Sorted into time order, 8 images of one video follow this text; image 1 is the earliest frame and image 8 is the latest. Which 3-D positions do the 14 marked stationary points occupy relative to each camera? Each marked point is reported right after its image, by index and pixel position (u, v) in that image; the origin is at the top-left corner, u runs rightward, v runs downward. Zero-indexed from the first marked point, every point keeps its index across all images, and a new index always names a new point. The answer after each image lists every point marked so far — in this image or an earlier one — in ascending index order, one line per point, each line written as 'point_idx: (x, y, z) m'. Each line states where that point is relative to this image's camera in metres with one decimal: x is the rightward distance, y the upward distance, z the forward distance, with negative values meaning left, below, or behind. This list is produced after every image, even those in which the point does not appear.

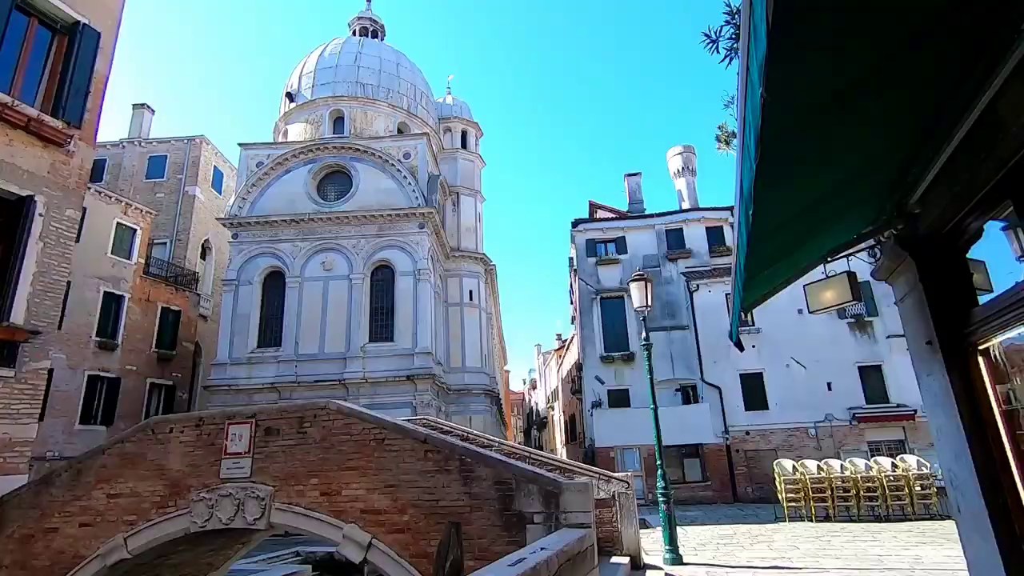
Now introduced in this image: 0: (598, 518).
0: (+1.3, -3.8, +8.8) m
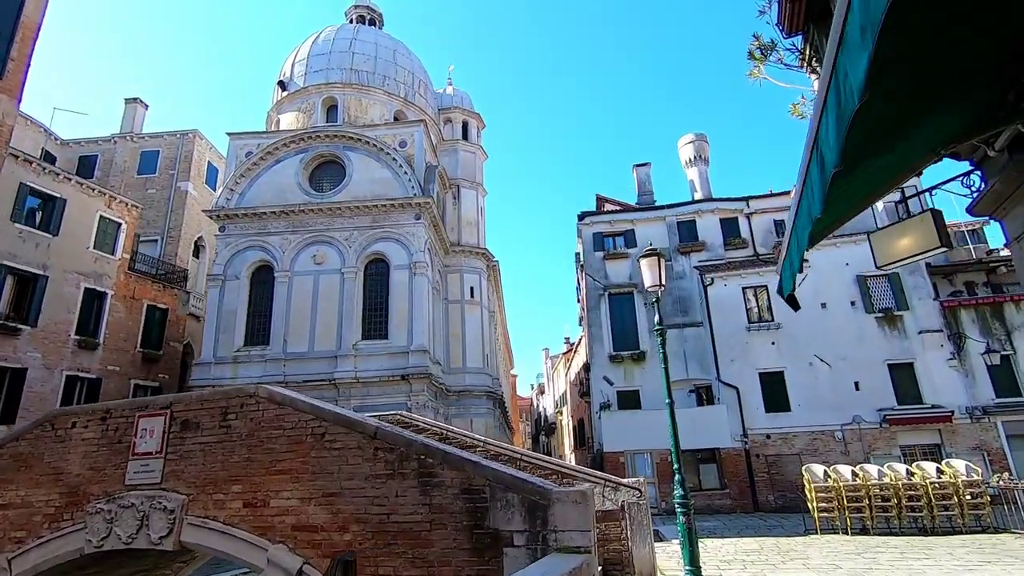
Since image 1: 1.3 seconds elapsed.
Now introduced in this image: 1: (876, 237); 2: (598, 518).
0: (+1.2, -3.3, +7.3) m
1: (+3.4, +0.5, +5.1) m
2: (+1.1, -3.1, +7.3) m
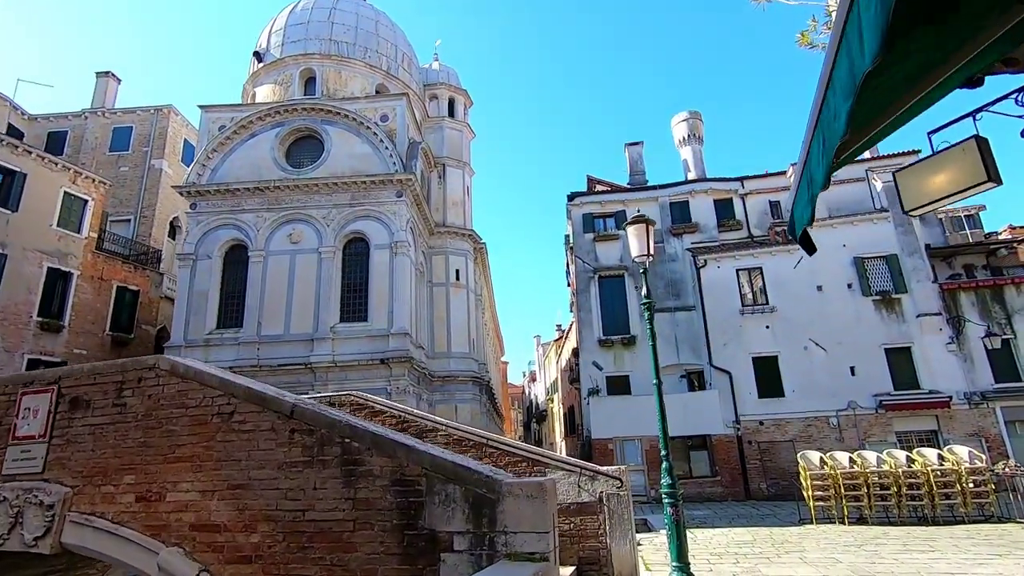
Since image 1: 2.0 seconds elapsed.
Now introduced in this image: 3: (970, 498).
0: (+0.7, -2.9, +6.5) m
1: (+3.1, +0.9, +4.2) m
2: (+0.7, -2.7, +6.5) m
3: (+10.6, -4.9, +12.5) m
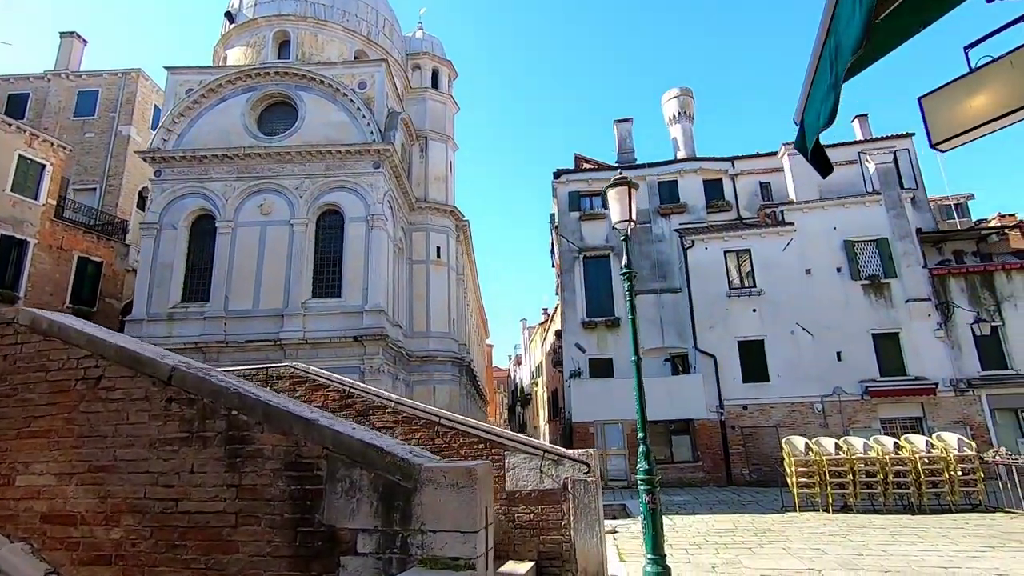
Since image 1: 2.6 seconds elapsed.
0: (+0.3, -2.5, +5.8) m
1: (+2.7, +1.2, +3.5) m
2: (+0.2, -2.3, +5.8) m
3: (+10.0, -4.4, +12.1) m
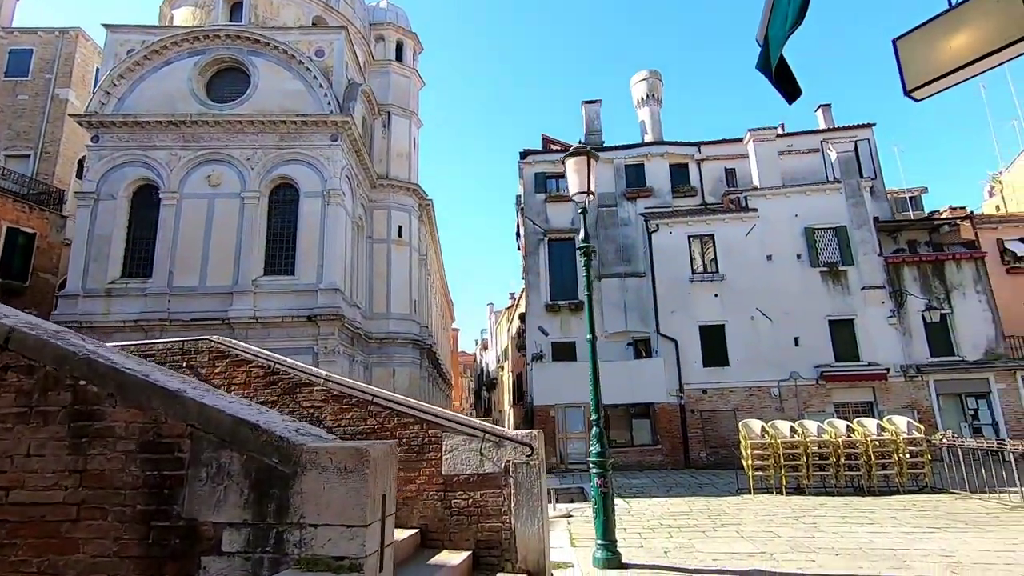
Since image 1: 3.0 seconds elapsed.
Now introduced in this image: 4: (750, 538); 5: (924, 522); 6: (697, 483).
0: (-0.3, -2.2, +5.4) m
1: (+2.3, +1.4, +3.1) m
2: (-0.4, -2.0, +5.4) m
3: (+9.0, -4.1, +12.3) m
4: (+3.5, -3.7, +8.0) m
5: (+6.9, -3.9, +9.0) m
6: (+5.3, -5.6, +15.3) m
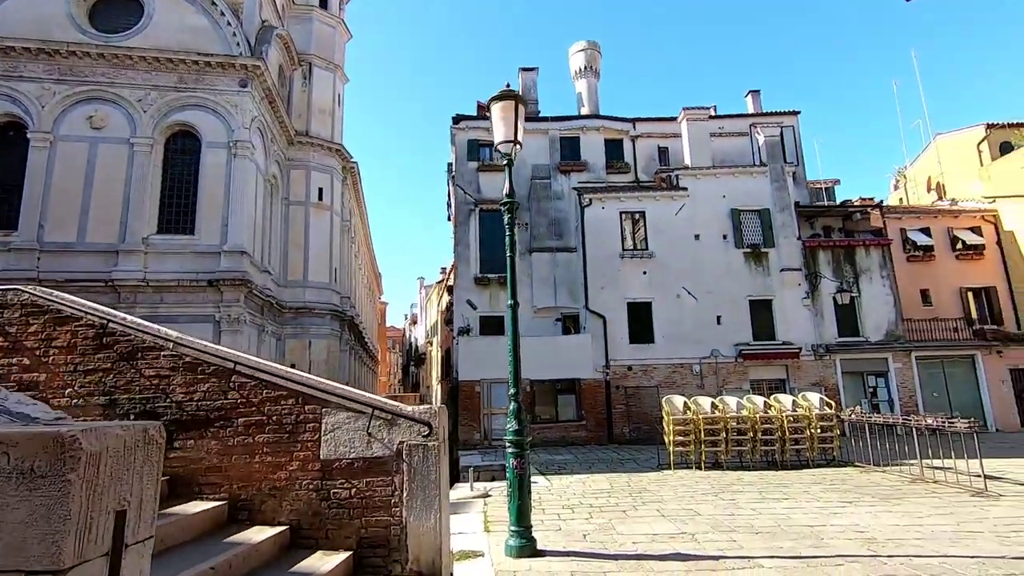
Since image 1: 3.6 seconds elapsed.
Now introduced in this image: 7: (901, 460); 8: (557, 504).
0: (-1.2, -1.7, +4.5) m
1: (+1.8, +1.7, +2.5) m
2: (-1.2, -1.5, +4.5) m
3: (+7.1, -3.6, +12.6) m
4: (+2.3, -3.3, +7.7) m
5: (+5.5, -3.5, +9.1) m
6: (+3.0, -4.8, +15.2) m
7: (+9.0, -4.0, +12.5) m
8: (+0.7, -3.6, +9.0) m
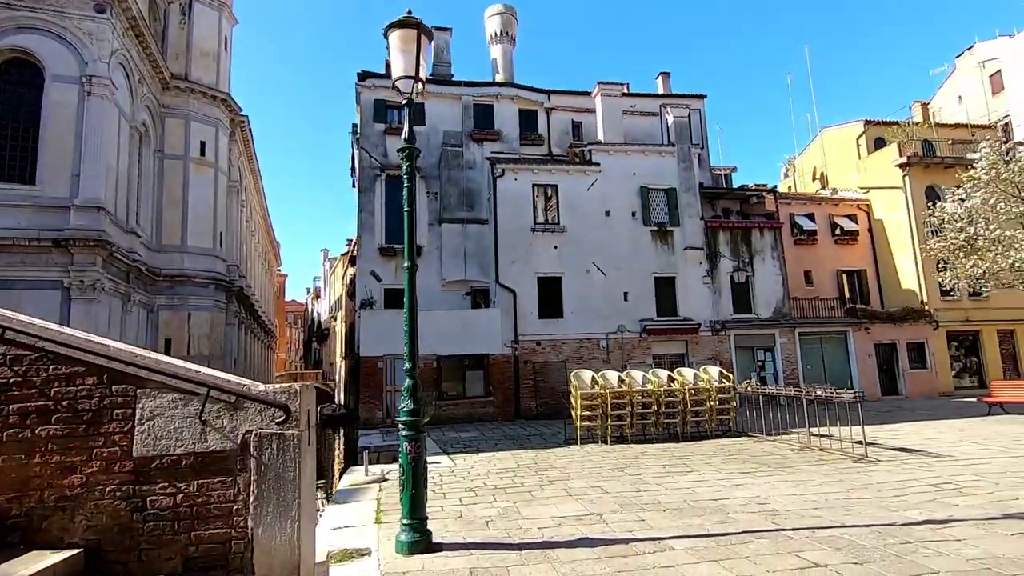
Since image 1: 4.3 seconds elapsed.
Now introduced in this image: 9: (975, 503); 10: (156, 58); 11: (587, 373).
0: (-2.0, -1.4, +3.6) m
1: (+1.4, +1.9, +1.9) m
2: (-2.0, -1.2, +3.6) m
3: (+4.9, -3.0, +13.0) m
4: (+0.9, -2.8, +7.3) m
5: (+3.8, -3.1, +9.3) m
6: (+0.4, -4.1, +14.9) m
7: (+6.8, -3.5, +13.2) m
8: (-0.8, -3.1, +8.3) m
9: (+5.7, -2.6, +6.6) m
10: (-12.4, +8.0, +18.7) m
11: (+1.9, -2.1, +13.3) m
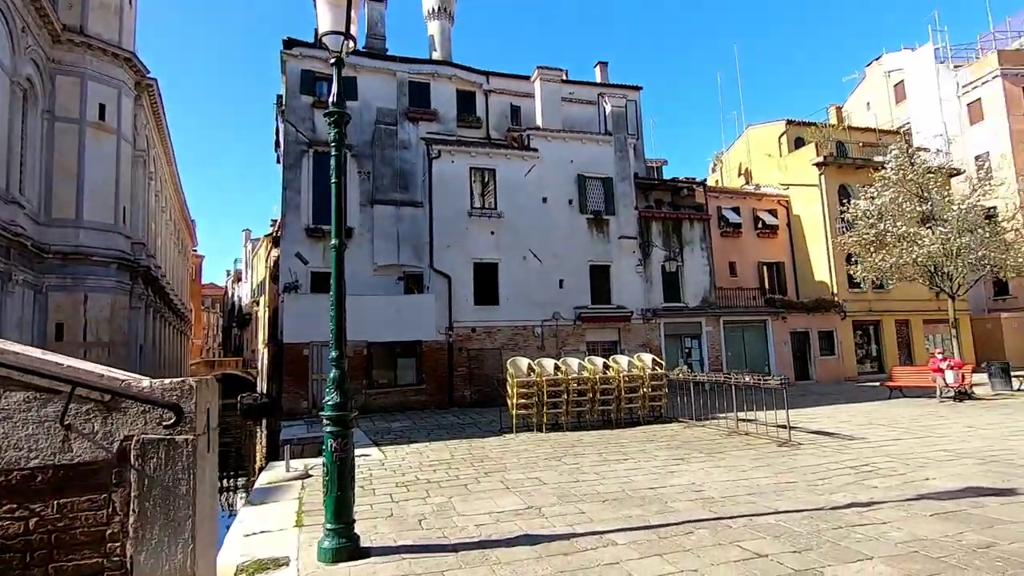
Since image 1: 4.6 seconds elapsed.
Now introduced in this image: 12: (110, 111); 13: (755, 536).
0: (-2.3, -1.2, +2.9) m
1: (+1.3, +1.9, +1.6) m
2: (-2.3, -1.0, +2.9) m
3: (+3.3, -2.8, +13.2) m
4: (0.0, -2.6, +7.1) m
5: (+2.7, -2.9, +9.3) m
6: (-1.4, -3.7, +14.6) m
7: (+5.1, -3.2, +13.6) m
8: (-1.8, -2.8, +7.9) m
9: (+4.9, -2.5, +6.9) m
10: (-14.3, +8.7, +16.4) m
11: (+0.3, -1.8, +13.1) m
12: (-14.2, +6.3, +19.1) m
13: (+2.2, -2.3, +5.0) m
